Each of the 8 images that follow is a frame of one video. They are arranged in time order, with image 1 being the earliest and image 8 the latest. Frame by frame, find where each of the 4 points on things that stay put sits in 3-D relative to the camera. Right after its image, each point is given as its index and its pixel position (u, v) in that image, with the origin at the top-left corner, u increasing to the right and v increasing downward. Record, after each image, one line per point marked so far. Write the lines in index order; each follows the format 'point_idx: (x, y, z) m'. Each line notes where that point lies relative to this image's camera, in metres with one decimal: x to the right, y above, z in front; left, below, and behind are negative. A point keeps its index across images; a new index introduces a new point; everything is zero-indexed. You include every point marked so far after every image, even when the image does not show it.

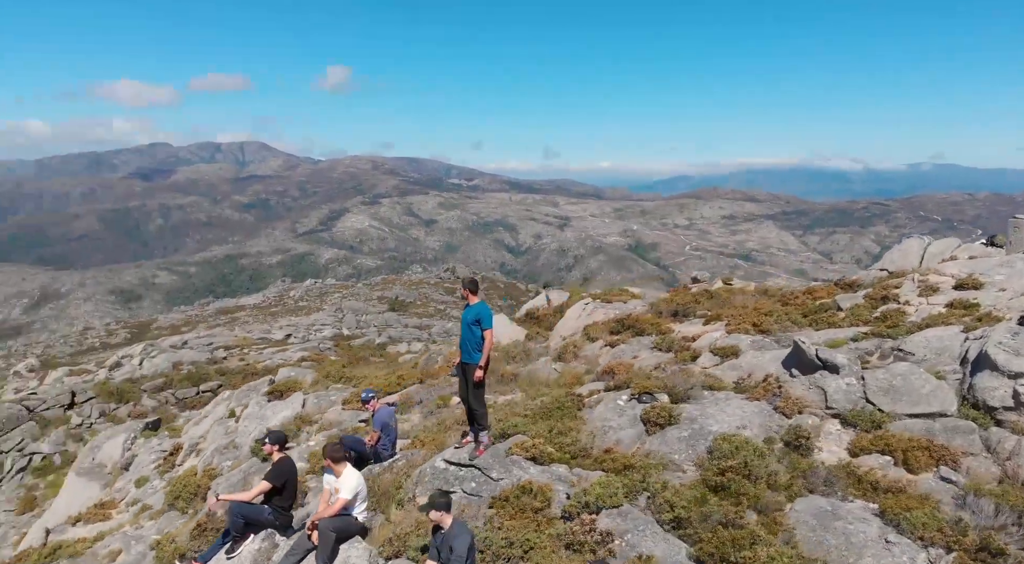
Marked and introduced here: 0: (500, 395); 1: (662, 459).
0: (-0.2, -3.0, +19.7) m
1: (+3.0, -3.2, +13.8) m
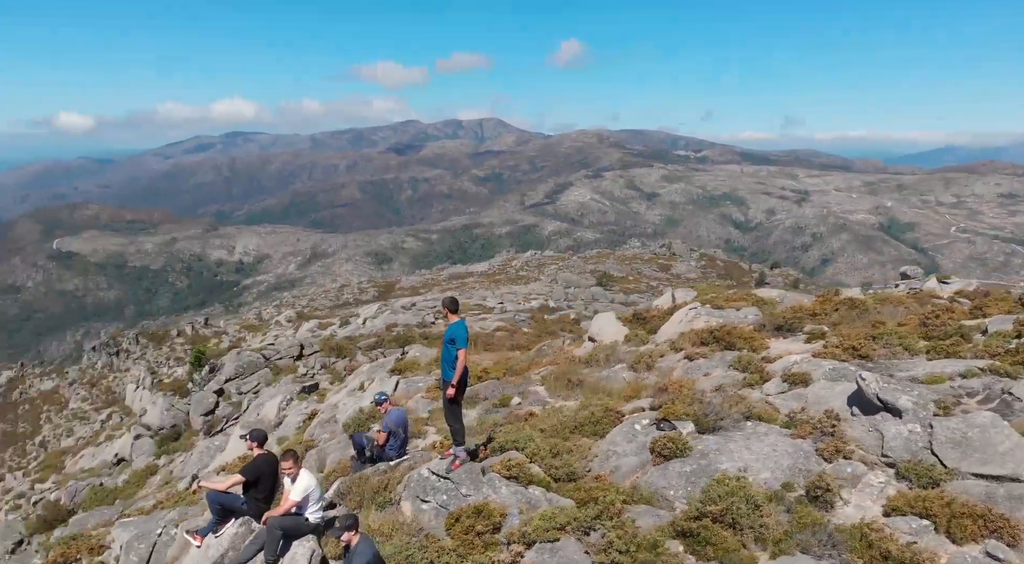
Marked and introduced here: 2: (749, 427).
0: (+1.3, -3.2, +19.8) m
1: (+2.7, -3.7, +13.2) m
2: (+4.9, -3.0, +15.8) m
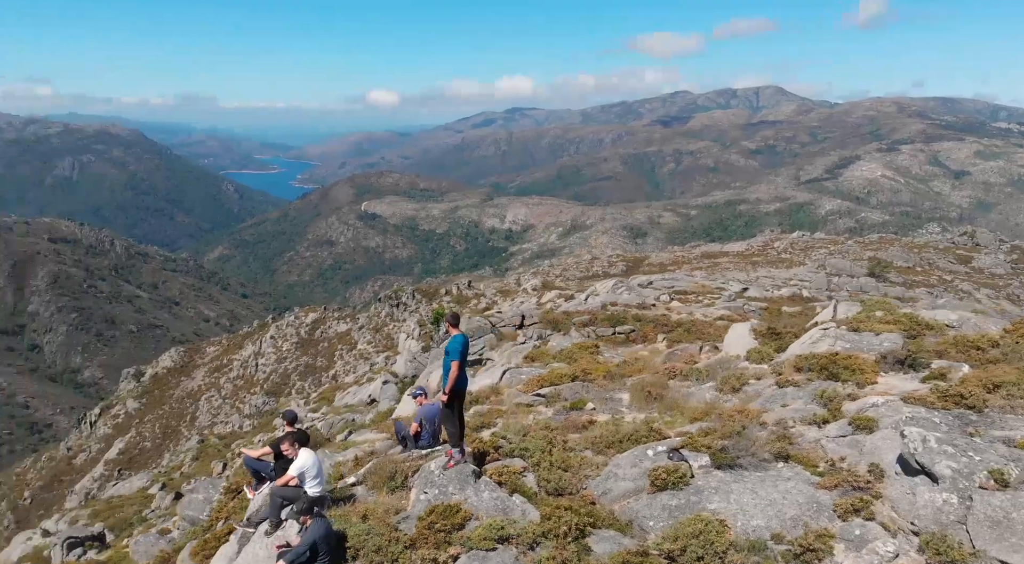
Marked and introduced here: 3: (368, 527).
0: (+3.1, -3.5, +20.2) m
1: (+2.2, -4.3, +13.5) m
2: (+5.2, -3.7, +15.2) m
3: (-2.6, -4.2, +12.8) m
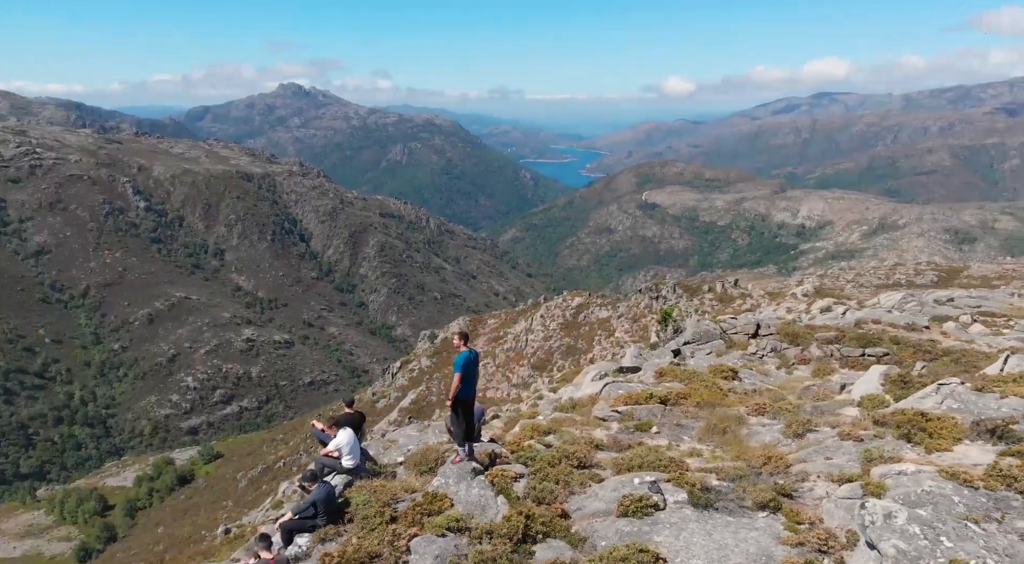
0: (+4.7, -4.5, +21.0) m
1: (+1.5, -5.2, +15.2) m
2: (+4.8, -4.8, +15.6) m
3: (-3.3, -4.7, +16.2) m
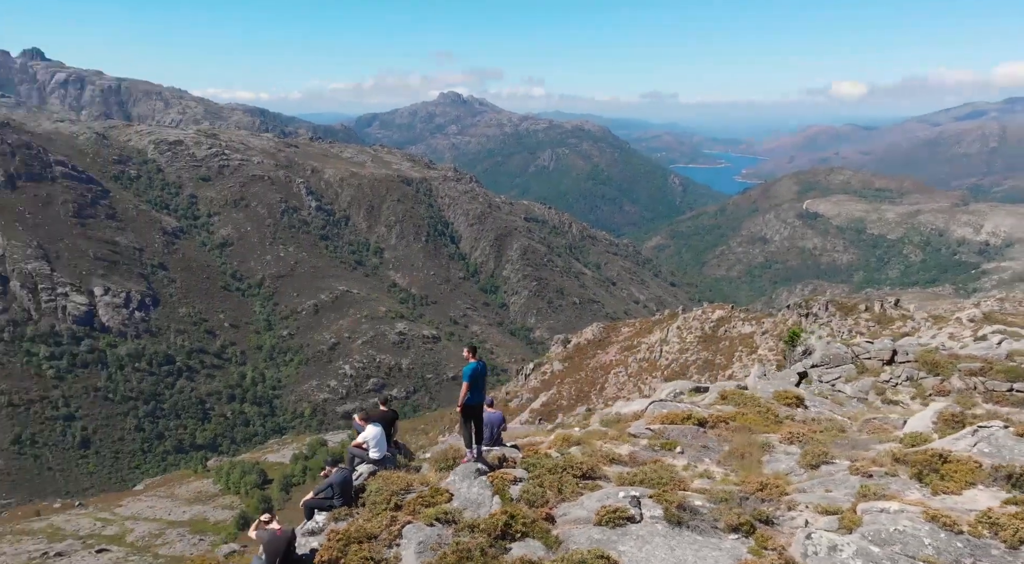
0: (+5.3, -5.2, +21.8) m
1: (+1.0, -5.7, +16.7) m
2: (+4.4, -5.5, +16.5) m
3: (-3.4, -5.0, +18.6) m
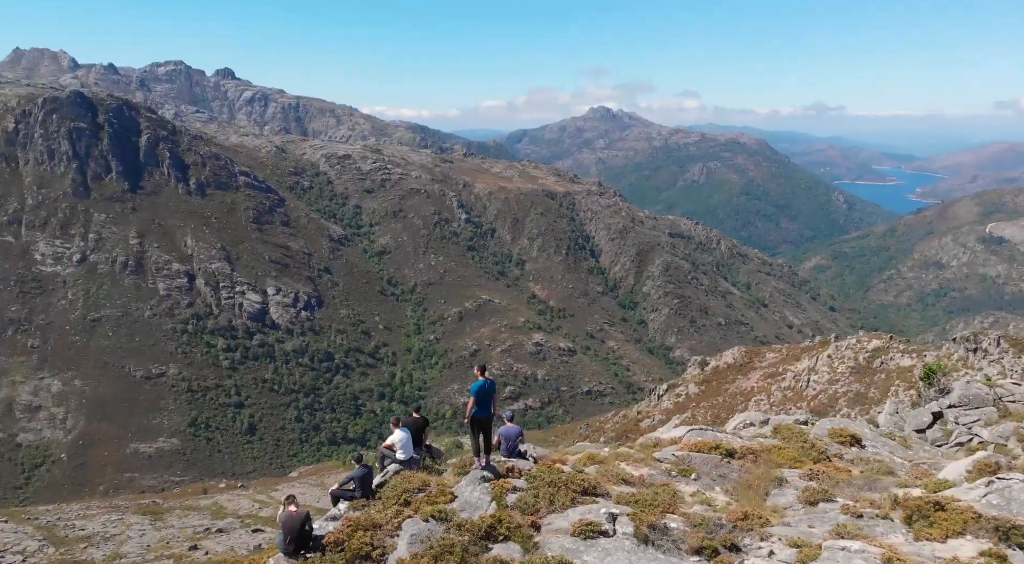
0: (+5.8, -6.3, +22.8) m
1: (+0.5, -6.5, +18.5) m
2: (+3.8, -6.4, +17.7) m
3: (-3.4, -5.7, +21.3) m
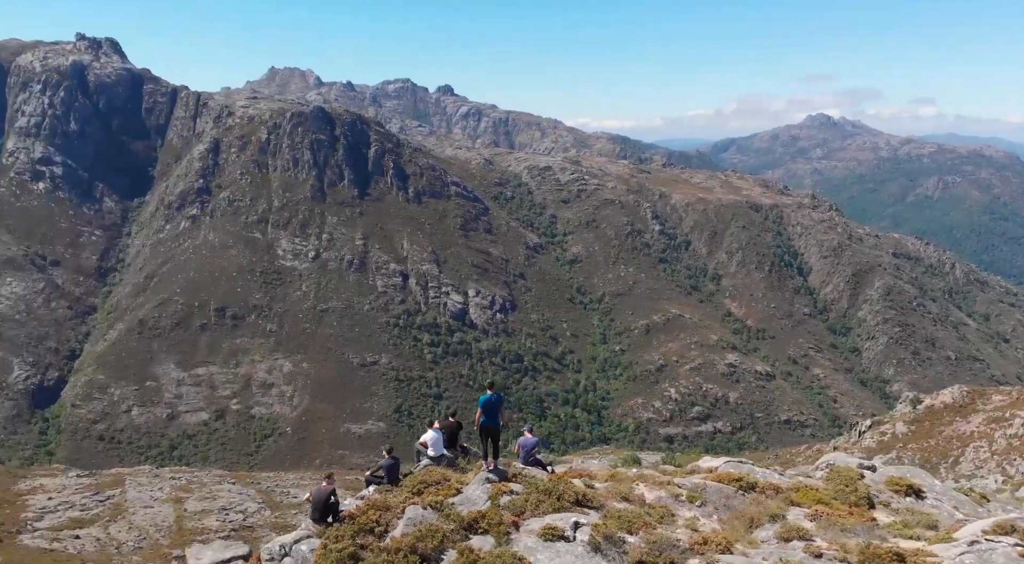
0: (+5.9, -7.5, +24.2) m
1: (-0.3, -7.4, +21.5) m
2: (+2.7, -7.4, +19.8) m
3: (-3.3, -6.4, +25.1) m
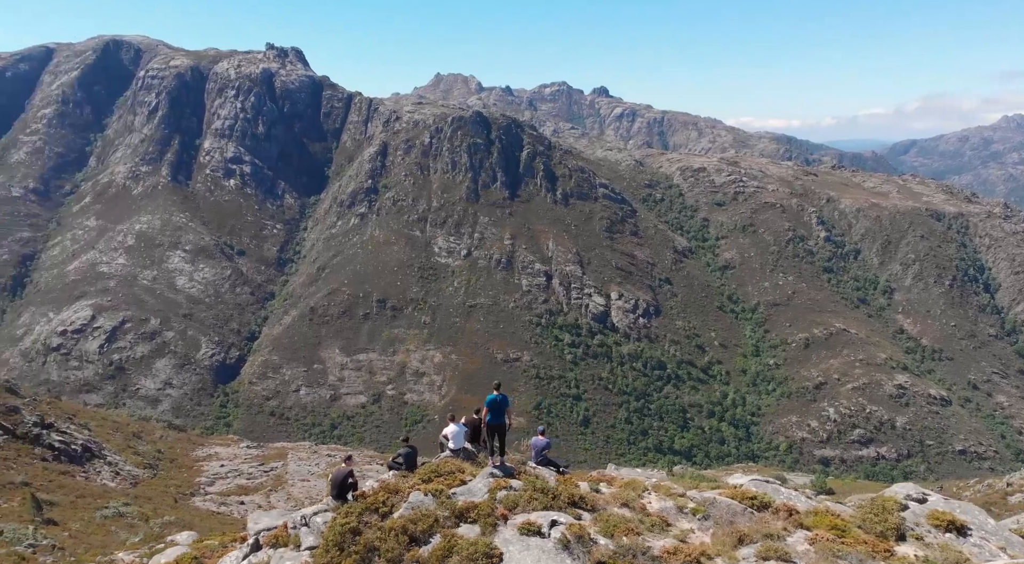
0: (+5.8, -8.0, +24.6) m
1: (-0.8, -7.6, +23.1) m
2: (+1.8, -7.8, +20.9) m
3: (-3.0, -6.6, +27.3) m
